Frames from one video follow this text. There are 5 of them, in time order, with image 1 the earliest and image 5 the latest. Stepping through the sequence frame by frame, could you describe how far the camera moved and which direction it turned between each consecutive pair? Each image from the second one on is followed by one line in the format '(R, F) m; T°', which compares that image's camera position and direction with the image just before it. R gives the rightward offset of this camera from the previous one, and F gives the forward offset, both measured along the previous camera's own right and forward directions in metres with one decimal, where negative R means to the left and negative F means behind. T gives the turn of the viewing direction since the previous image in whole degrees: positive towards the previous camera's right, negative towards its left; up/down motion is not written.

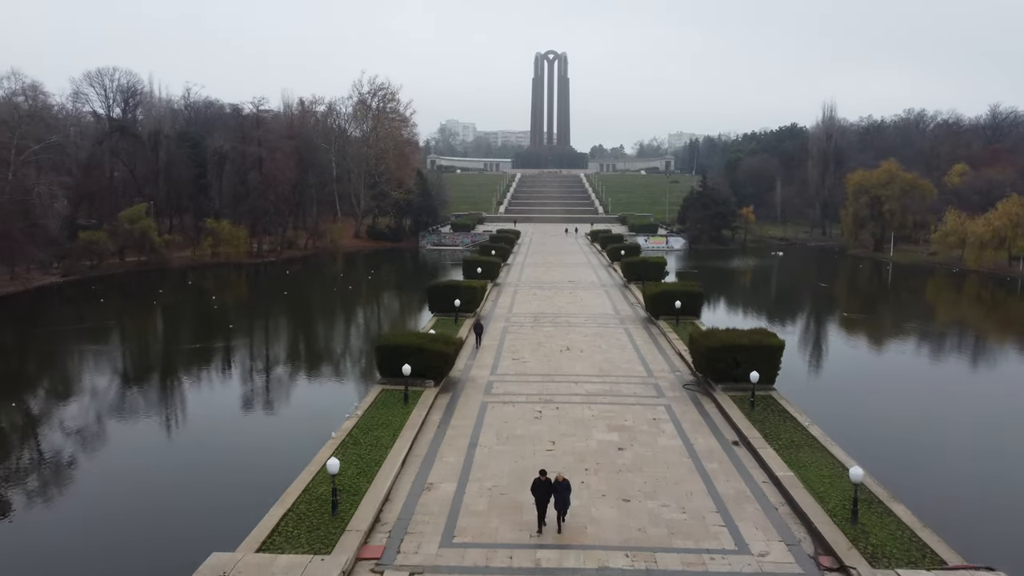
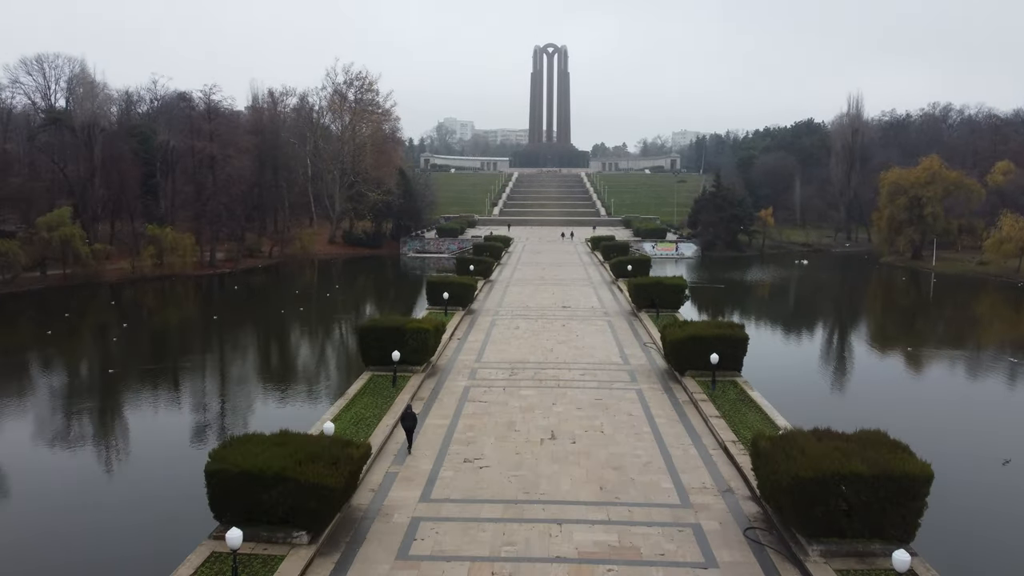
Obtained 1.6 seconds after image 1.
(+0.5, +4.6) m; 0°
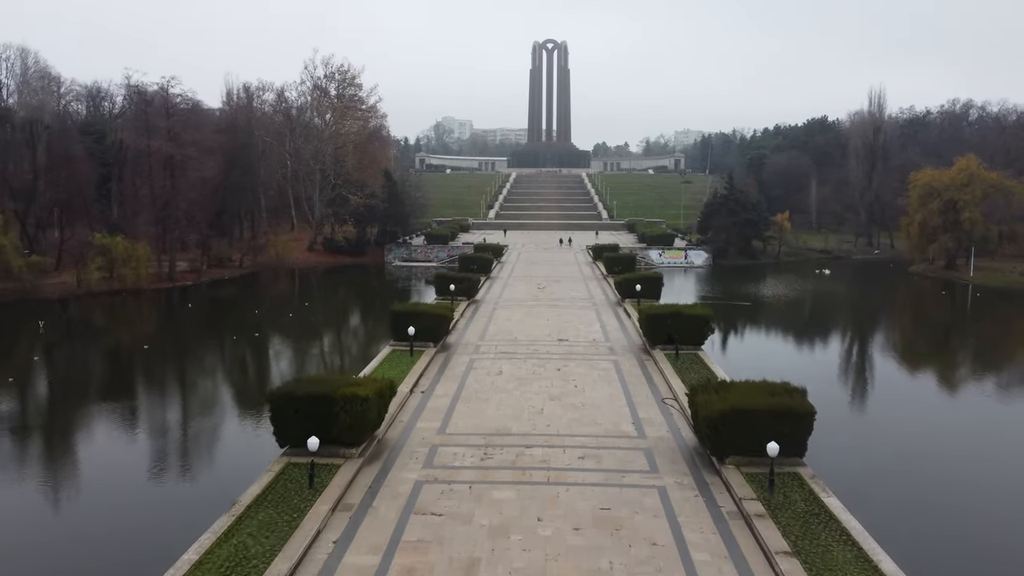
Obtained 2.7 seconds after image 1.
(+0.3, +3.2) m; 0°
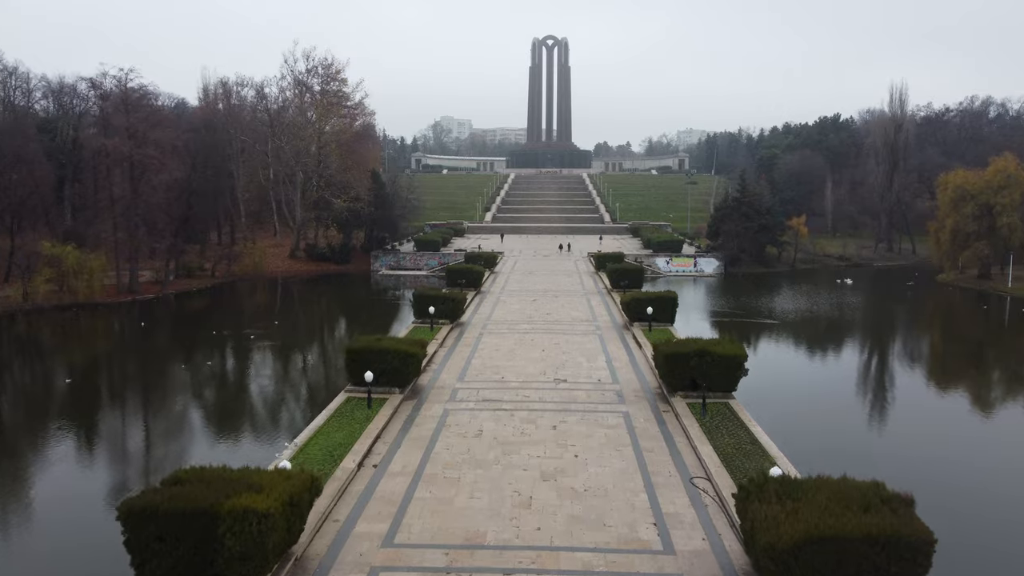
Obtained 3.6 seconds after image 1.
(+0.2, +2.6) m; 0°
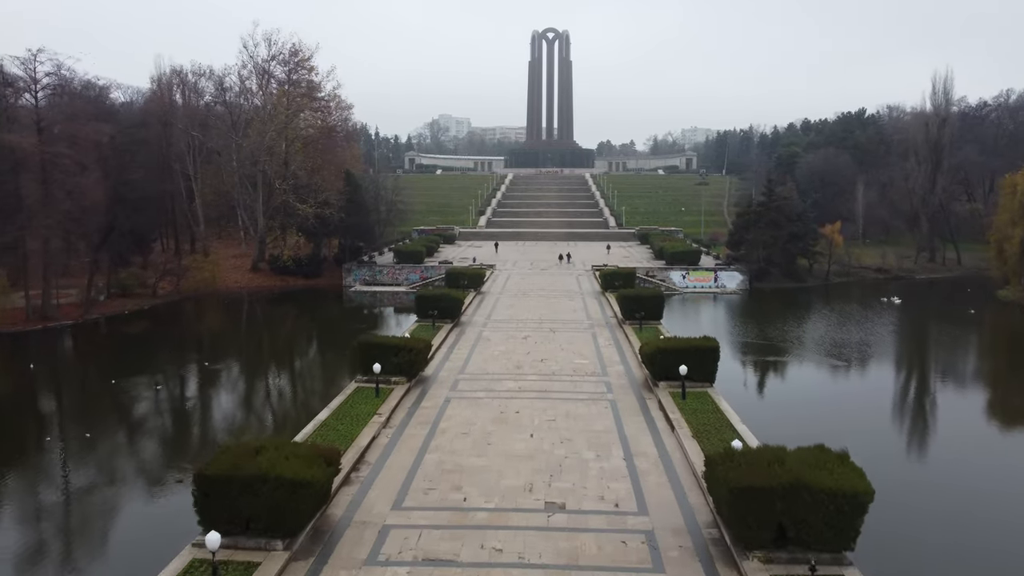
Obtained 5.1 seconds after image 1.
(+0.3, +4.4) m; 0°
